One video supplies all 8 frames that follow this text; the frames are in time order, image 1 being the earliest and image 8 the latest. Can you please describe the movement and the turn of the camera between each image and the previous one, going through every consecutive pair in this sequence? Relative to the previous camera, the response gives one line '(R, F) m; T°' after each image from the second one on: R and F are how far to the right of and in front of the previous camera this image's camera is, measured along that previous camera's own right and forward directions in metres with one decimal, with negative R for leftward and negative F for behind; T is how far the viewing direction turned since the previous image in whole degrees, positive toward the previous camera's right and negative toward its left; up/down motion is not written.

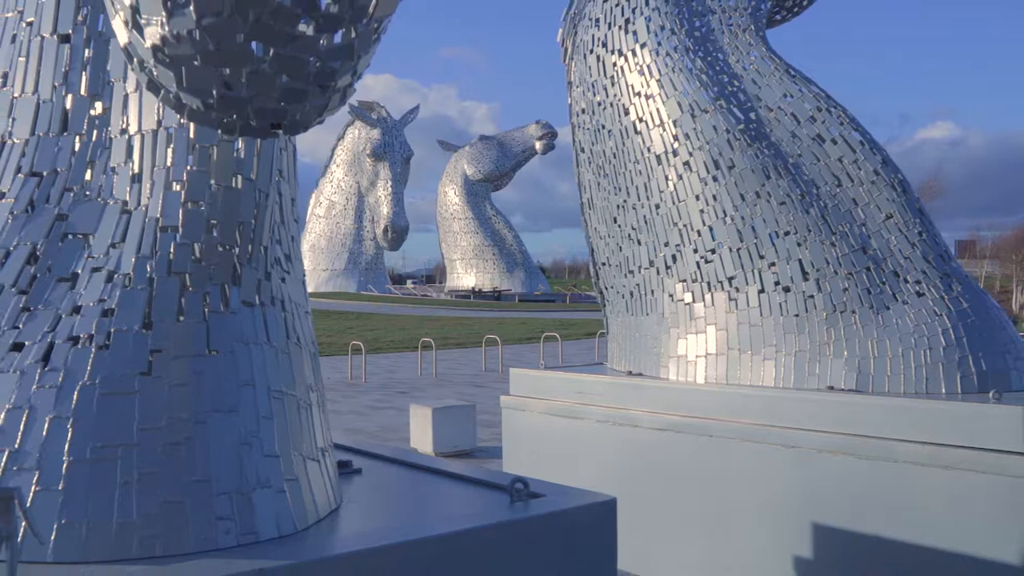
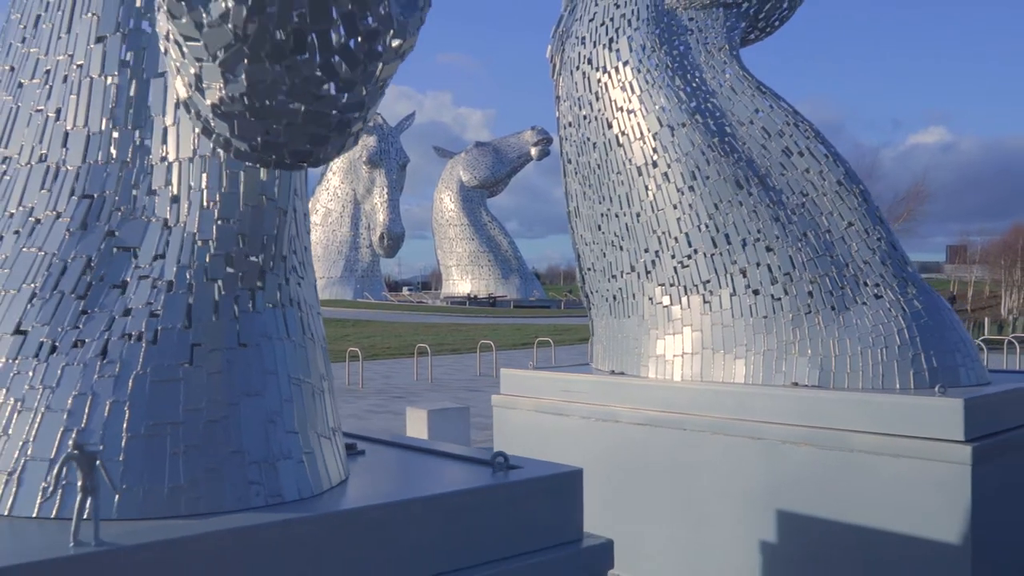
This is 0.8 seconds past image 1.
(0.0, -0.3) m; 0°
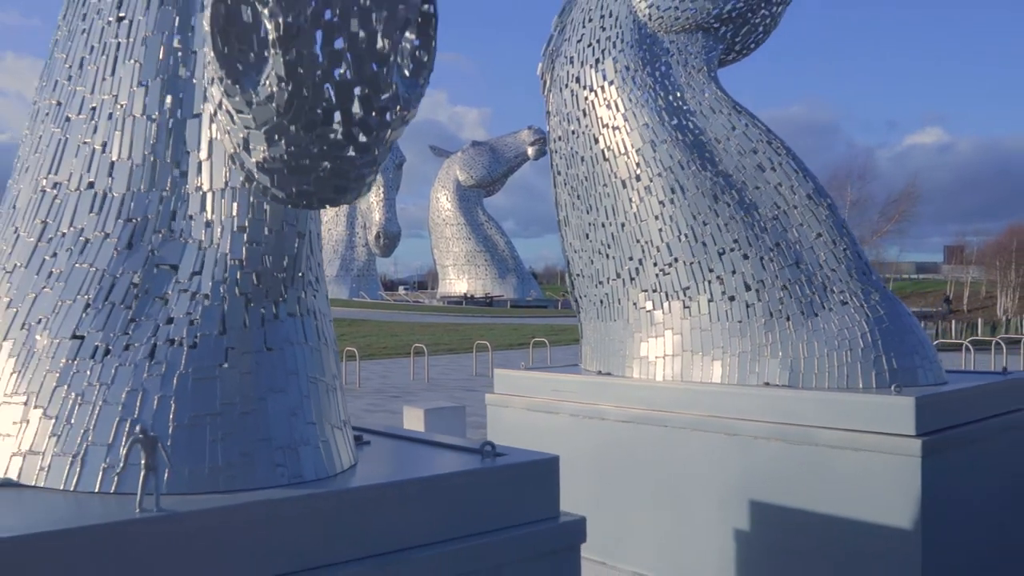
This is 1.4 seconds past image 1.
(0.0, -0.3) m; 0°
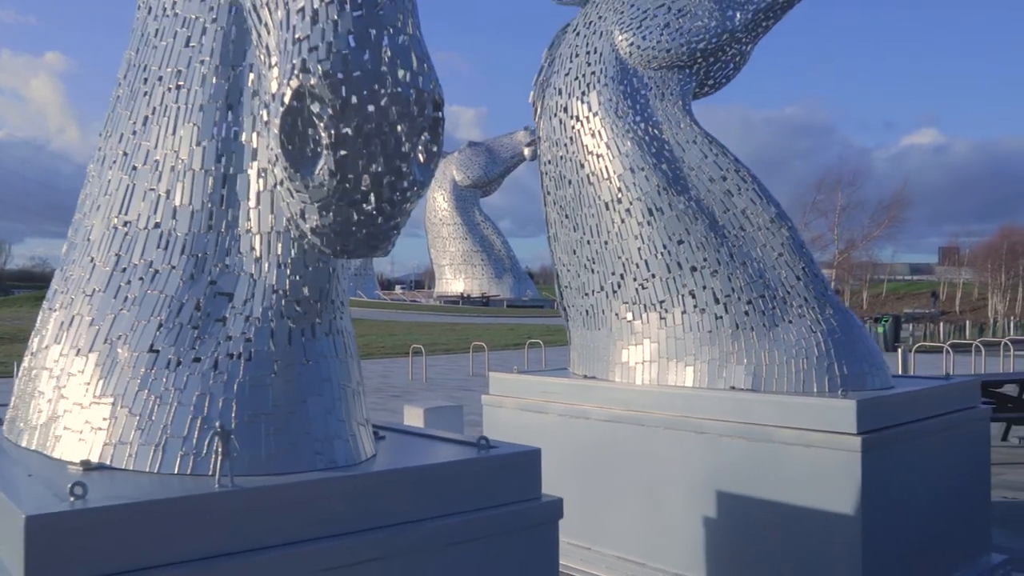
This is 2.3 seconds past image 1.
(0.0, -0.5) m; 0°
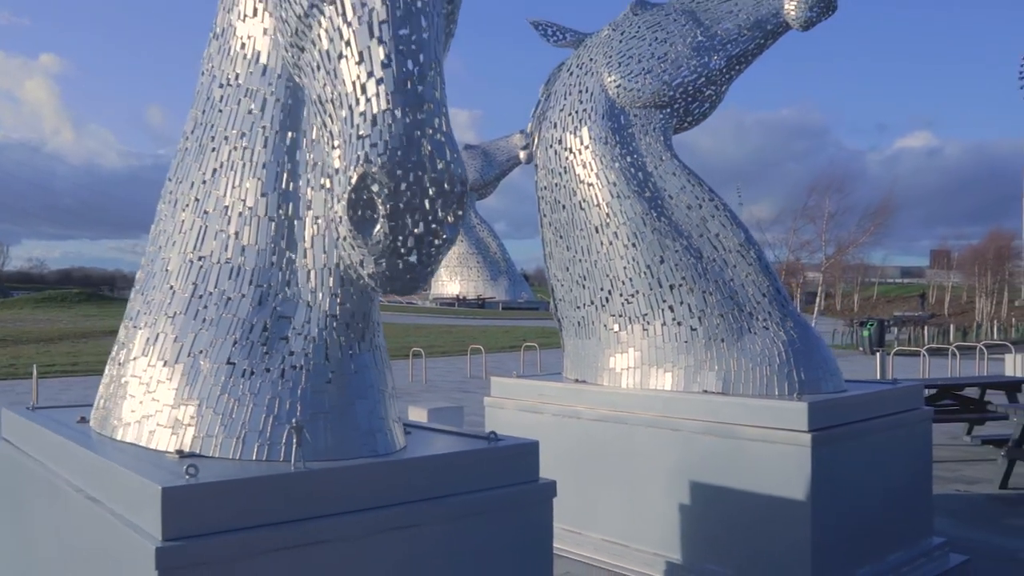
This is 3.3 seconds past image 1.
(0.0, -0.6) m; 0°
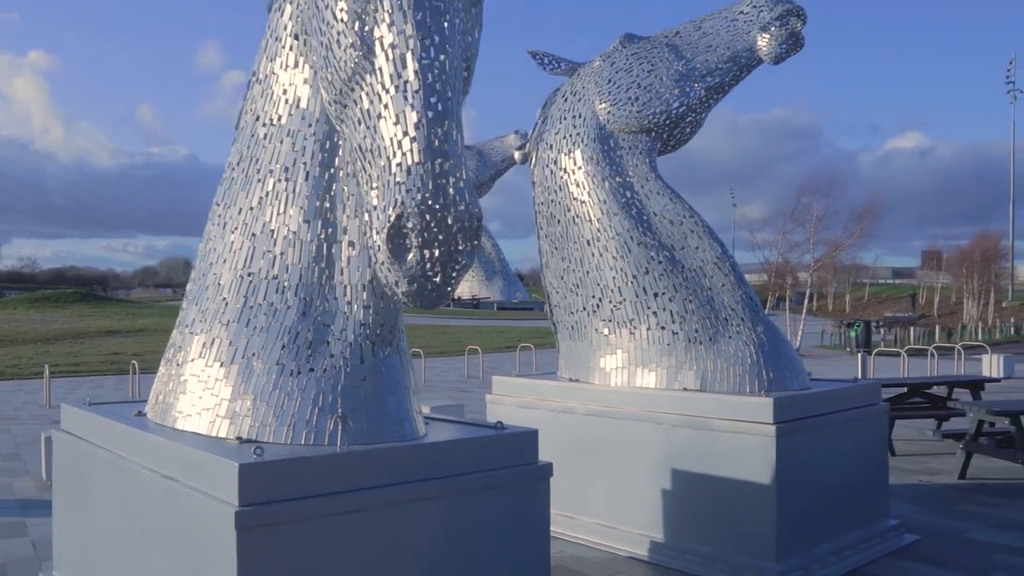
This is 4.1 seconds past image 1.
(0.0, -0.6) m; 0°
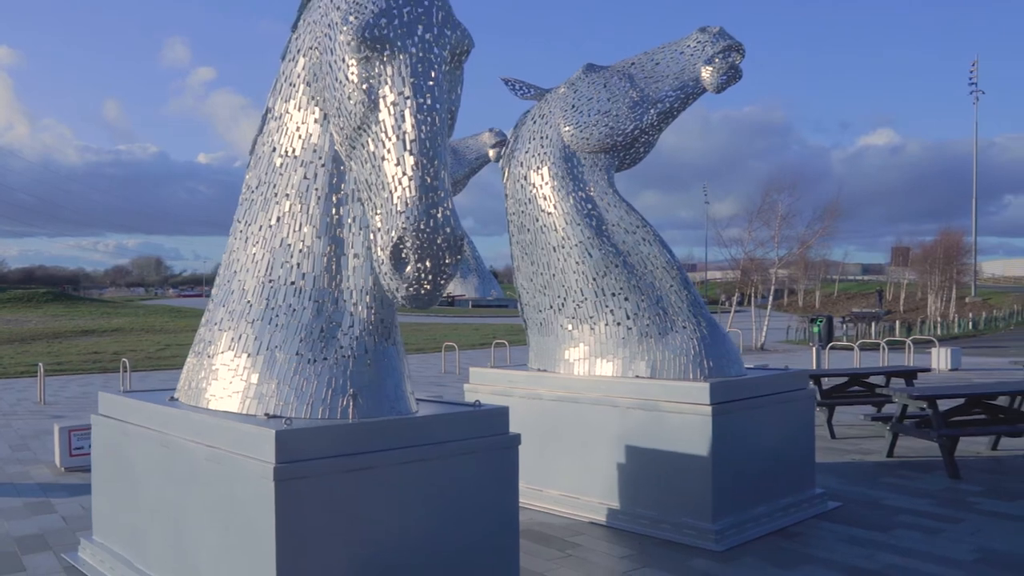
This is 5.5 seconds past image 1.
(0.0, -0.9) m; +1°
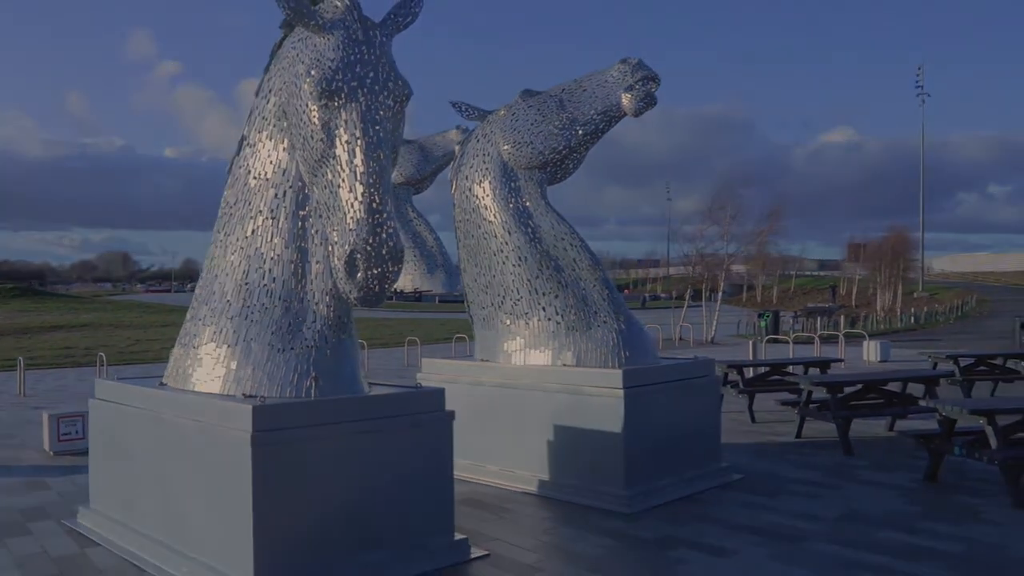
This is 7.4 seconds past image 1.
(+0.1, -1.0) m; +2°
